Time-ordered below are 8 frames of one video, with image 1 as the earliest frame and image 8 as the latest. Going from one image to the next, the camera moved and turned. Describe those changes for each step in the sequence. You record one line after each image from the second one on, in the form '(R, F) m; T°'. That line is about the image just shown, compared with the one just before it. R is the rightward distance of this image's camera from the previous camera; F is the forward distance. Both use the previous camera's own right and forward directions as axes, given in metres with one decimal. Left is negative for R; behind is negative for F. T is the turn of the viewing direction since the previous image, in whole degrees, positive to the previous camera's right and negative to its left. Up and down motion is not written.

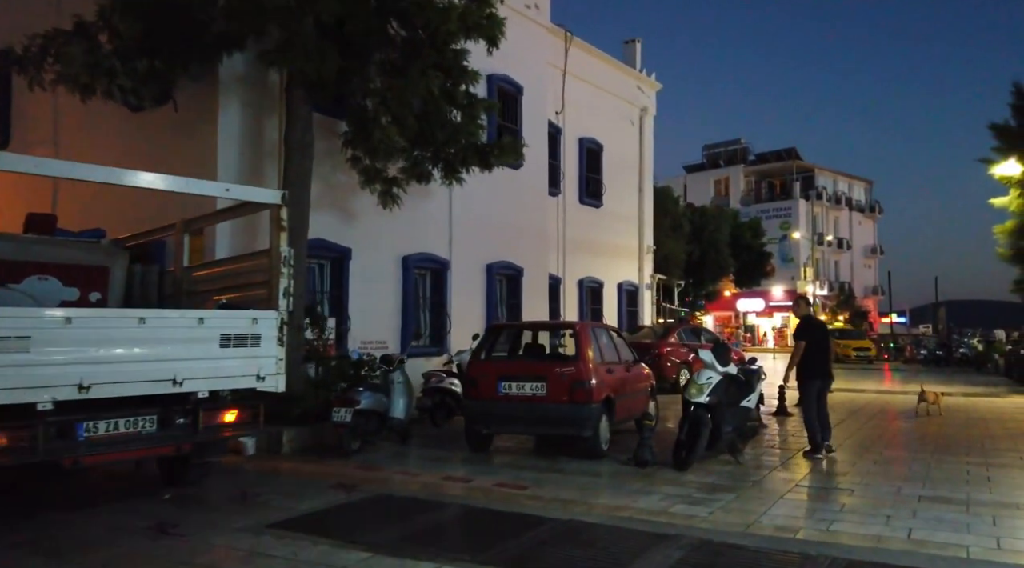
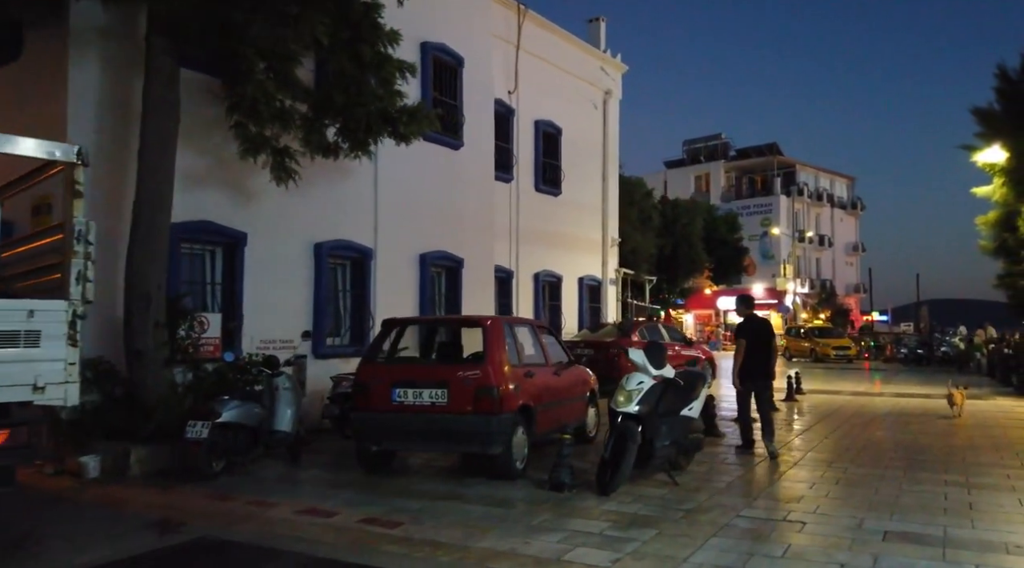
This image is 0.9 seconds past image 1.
(+0.8, +1.4) m; +1°
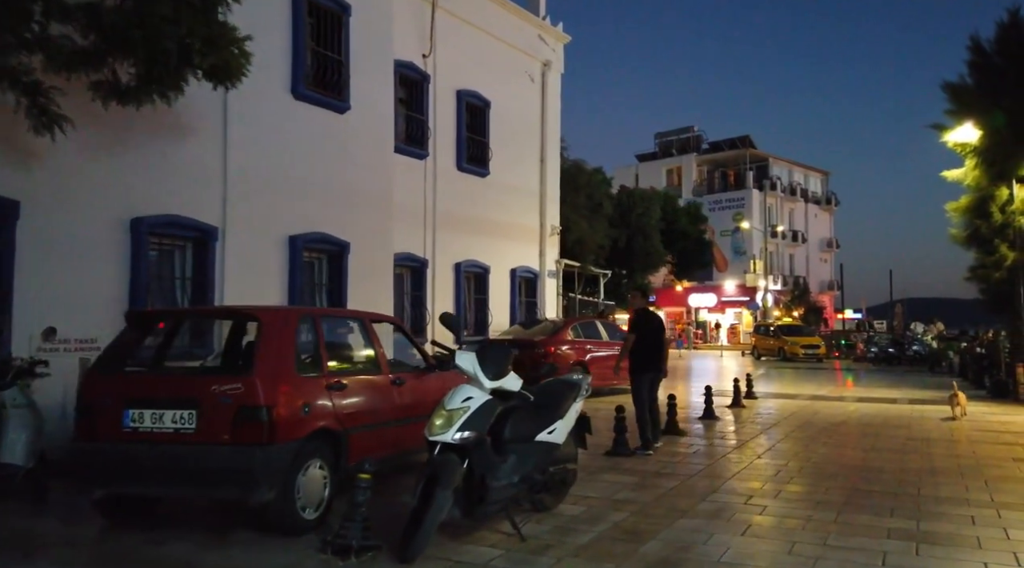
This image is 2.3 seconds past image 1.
(+1.3, +2.0) m; +1°
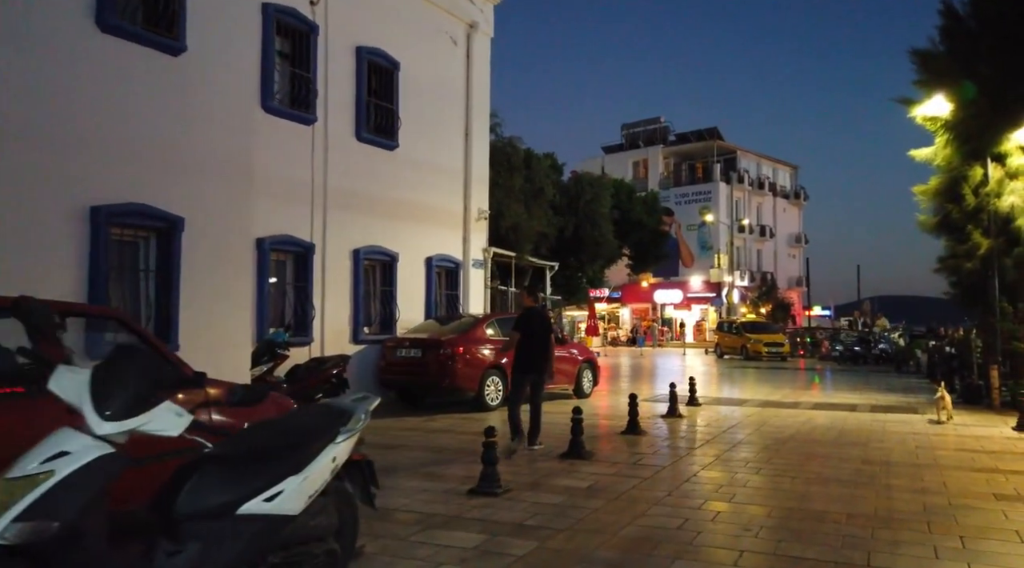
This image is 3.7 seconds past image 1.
(+1.2, +2.1) m; +2°
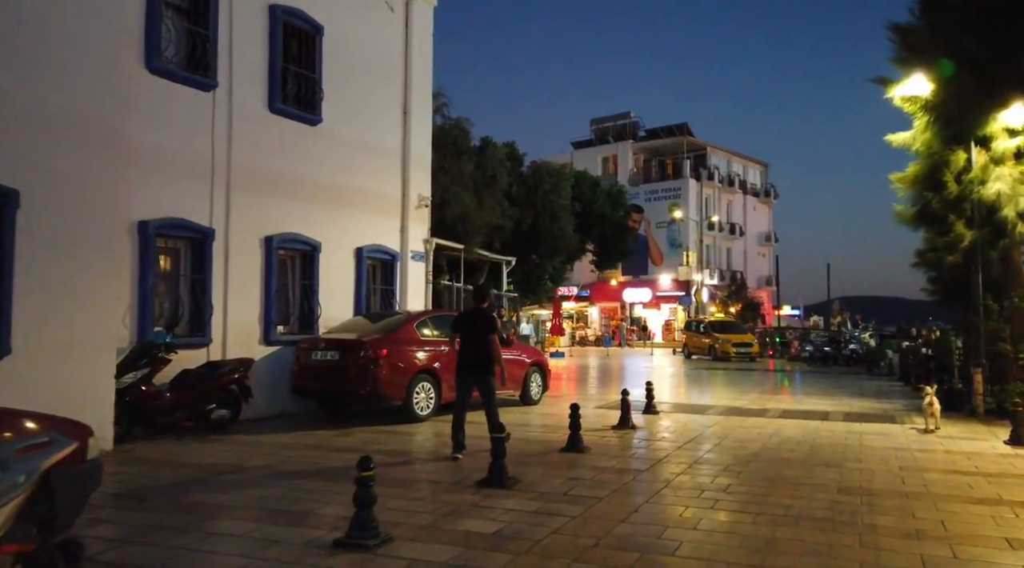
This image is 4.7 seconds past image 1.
(+0.6, +1.6) m; +2°
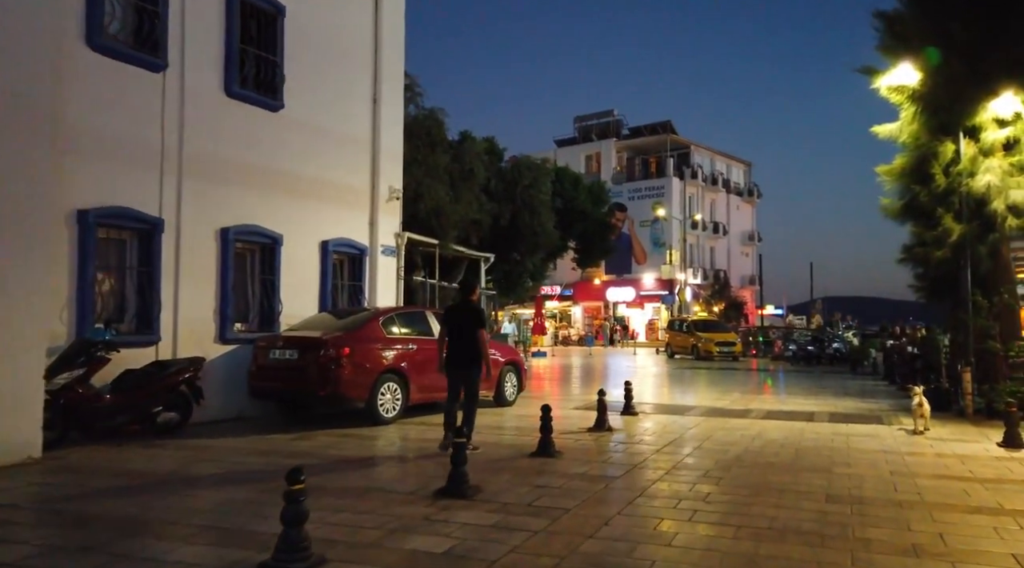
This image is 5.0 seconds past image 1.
(+0.2, +0.6) m; +1°
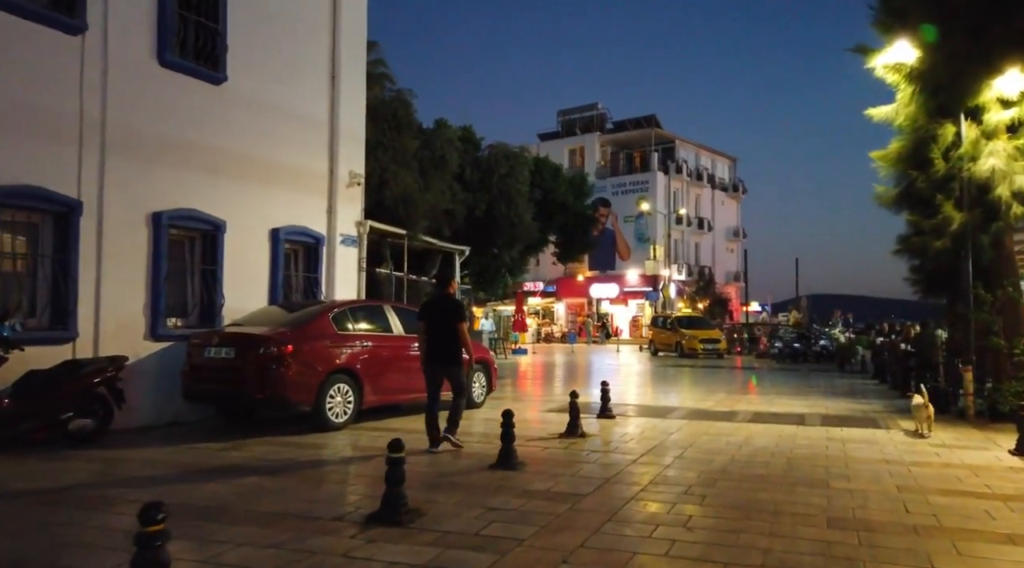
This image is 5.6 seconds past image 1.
(+0.3, +1.1) m; +1°
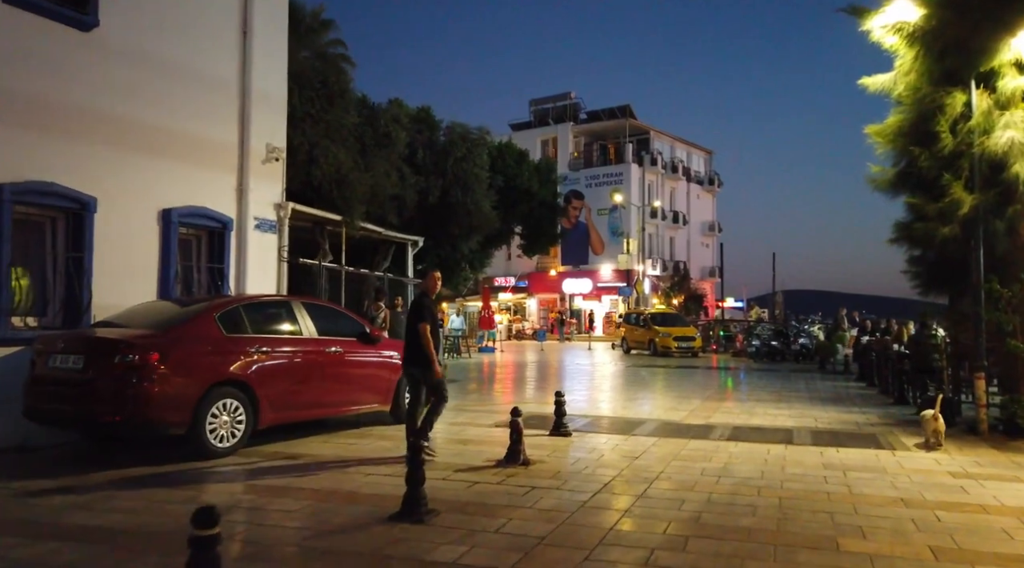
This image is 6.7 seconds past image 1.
(+0.5, +1.9) m; +2°
